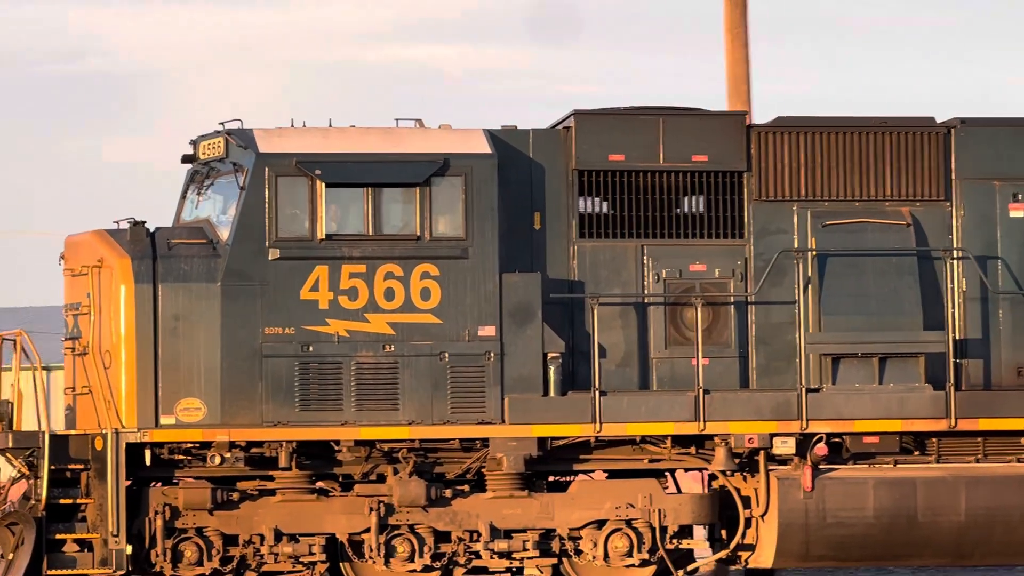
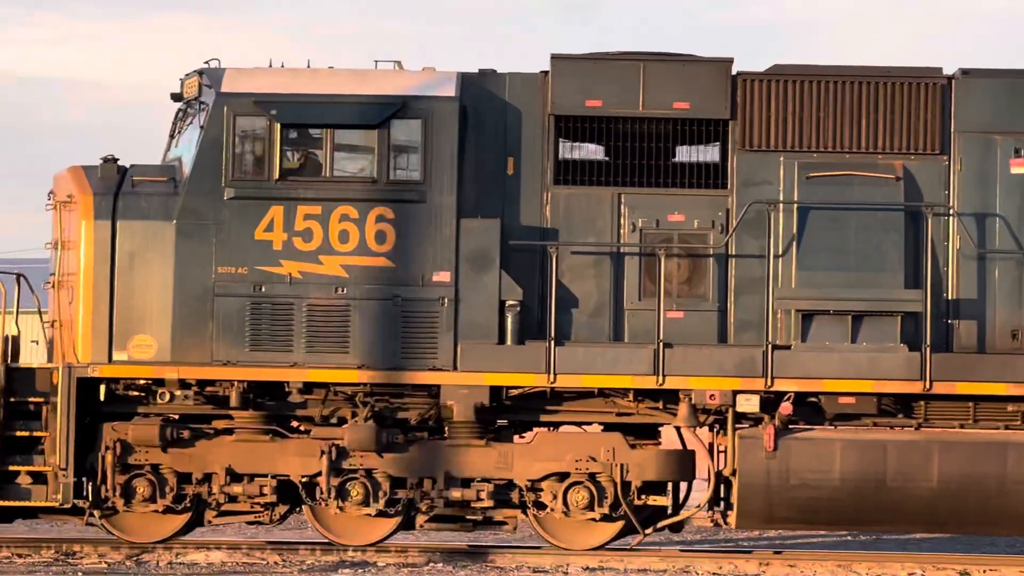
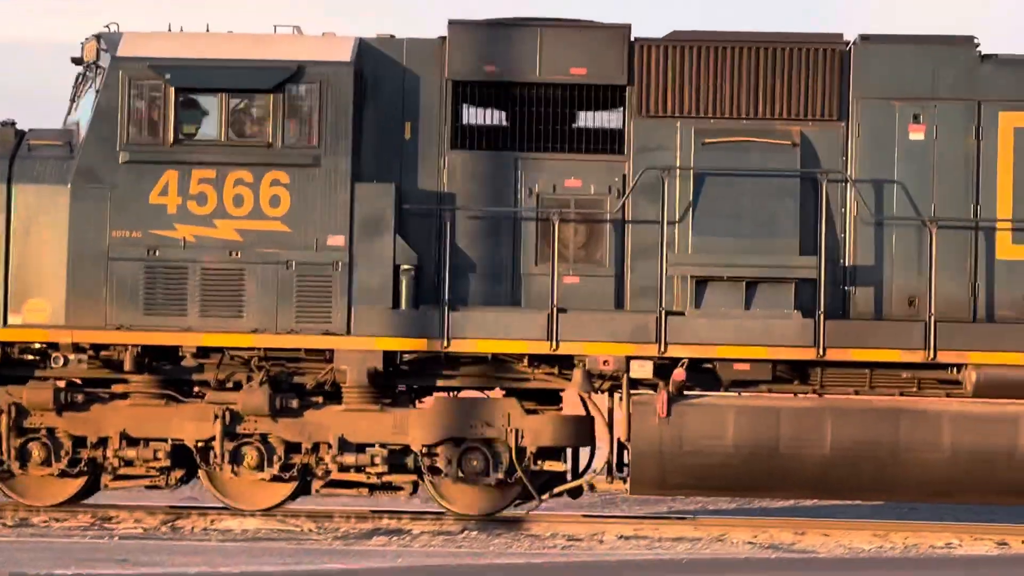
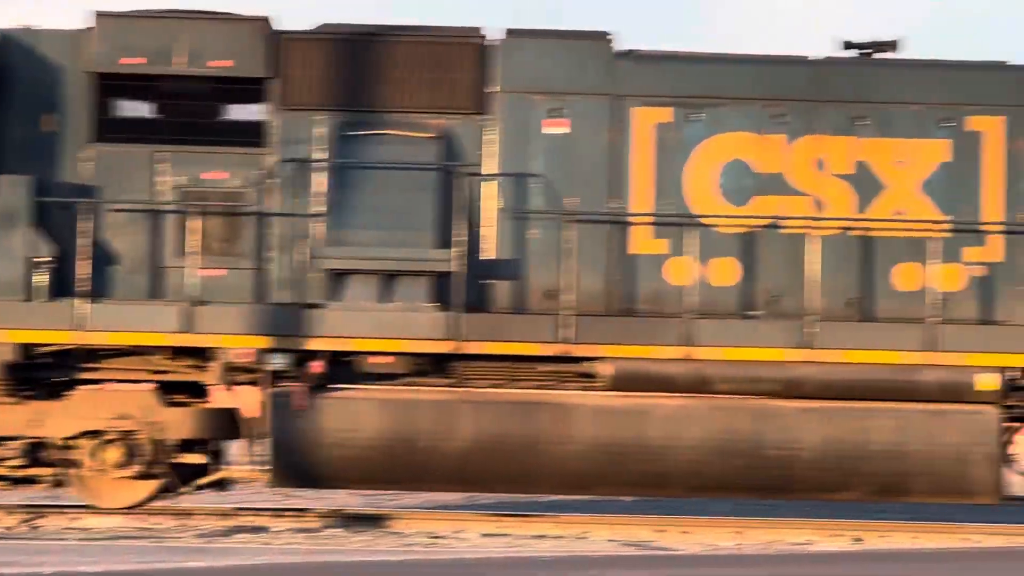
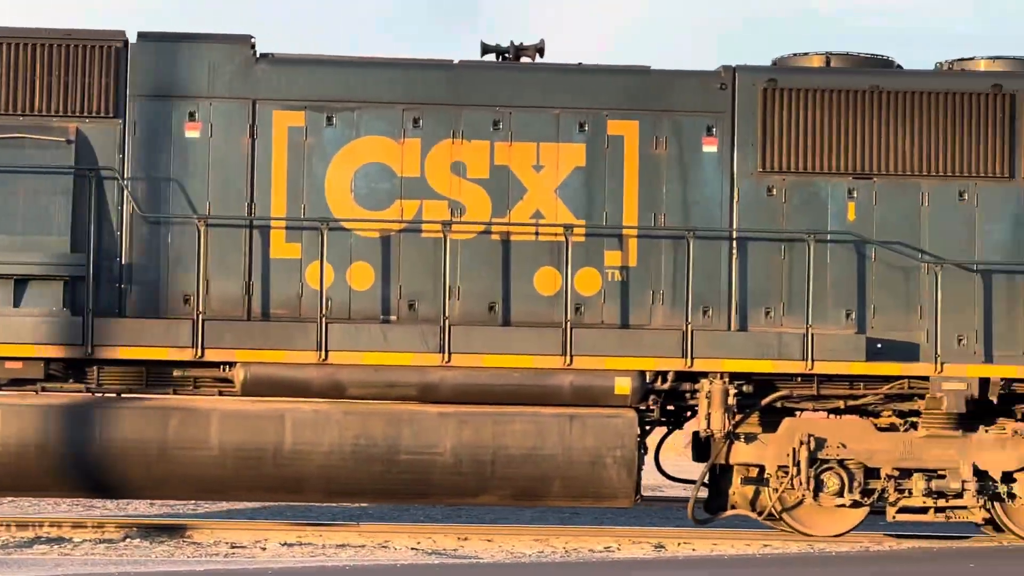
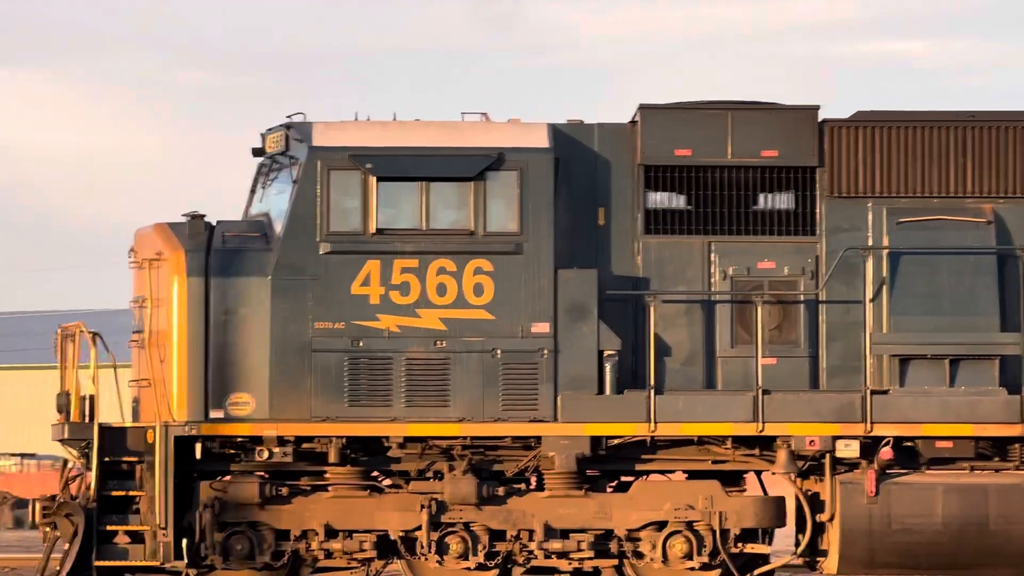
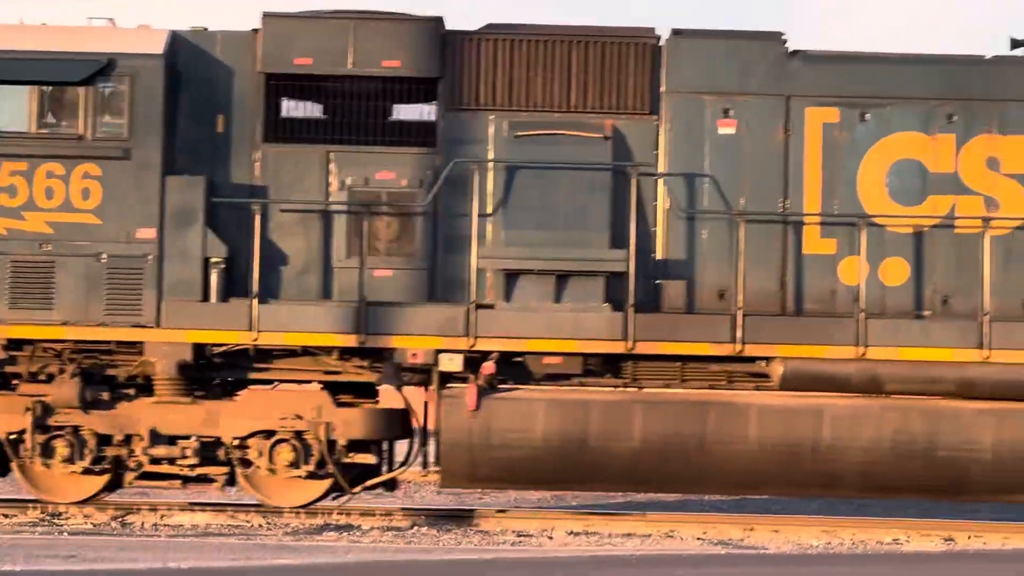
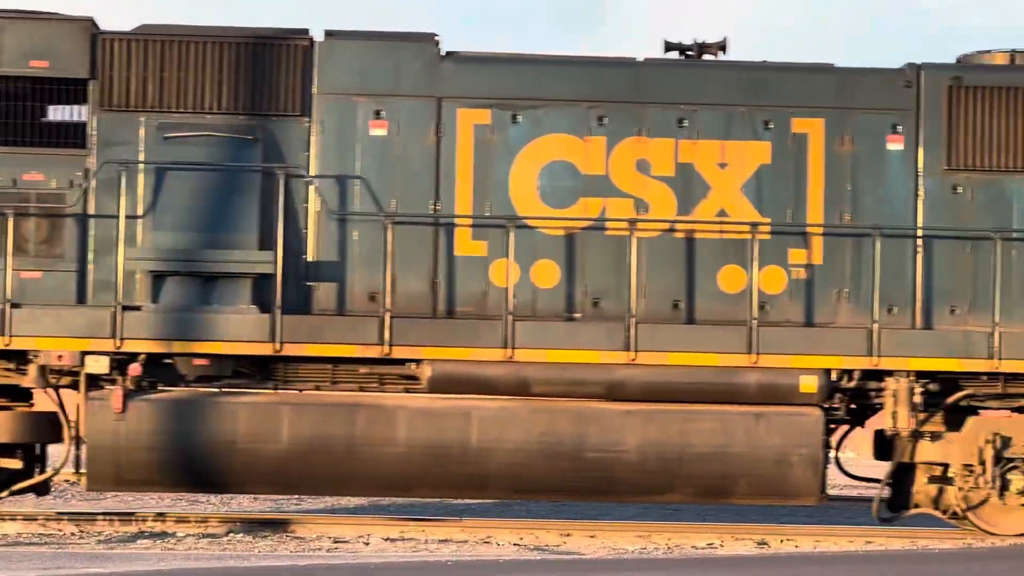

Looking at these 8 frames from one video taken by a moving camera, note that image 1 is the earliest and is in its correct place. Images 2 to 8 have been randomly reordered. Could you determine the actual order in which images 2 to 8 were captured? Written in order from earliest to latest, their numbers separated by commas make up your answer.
6, 2, 3, 7, 4, 8, 5
